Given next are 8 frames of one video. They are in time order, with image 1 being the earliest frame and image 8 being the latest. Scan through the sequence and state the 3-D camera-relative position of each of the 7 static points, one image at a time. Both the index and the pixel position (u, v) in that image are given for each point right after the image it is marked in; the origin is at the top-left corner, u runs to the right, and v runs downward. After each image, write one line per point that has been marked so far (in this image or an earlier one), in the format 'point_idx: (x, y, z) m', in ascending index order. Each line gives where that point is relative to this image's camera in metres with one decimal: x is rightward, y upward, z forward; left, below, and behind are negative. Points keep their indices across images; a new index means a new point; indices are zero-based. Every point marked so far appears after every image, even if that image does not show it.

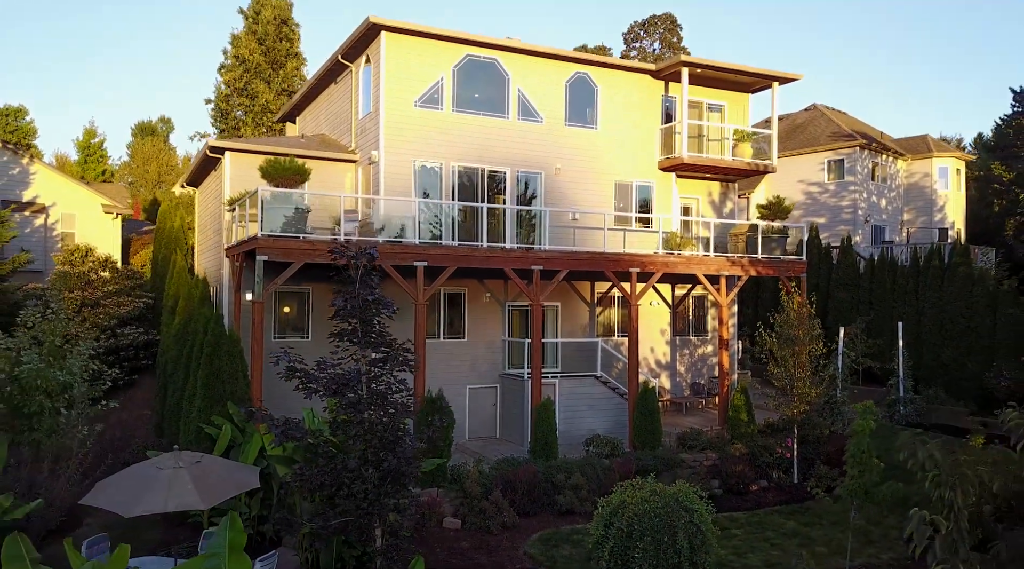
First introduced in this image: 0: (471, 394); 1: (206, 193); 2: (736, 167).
0: (-0.9, -2.2, +17.5) m
1: (-7.3, +2.2, +20.0) m
2: (+5.4, +2.8, +20.1) m
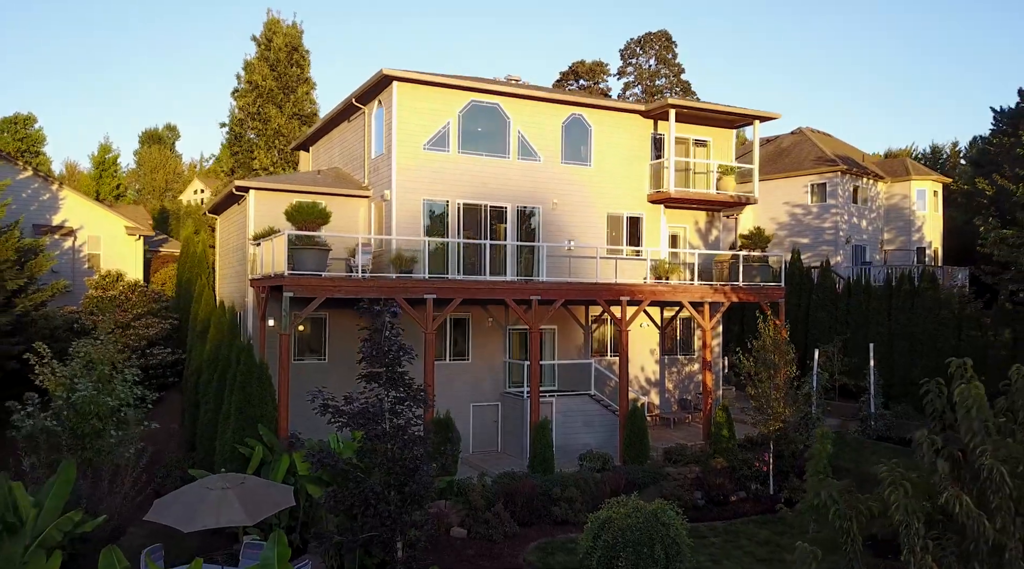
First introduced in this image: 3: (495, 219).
0: (-0.9, -2.8, +19.0) m
1: (-7.2, +1.6, +21.6) m
2: (+5.4, +2.2, +21.6) m
3: (-0.4, +1.6, +19.7) m
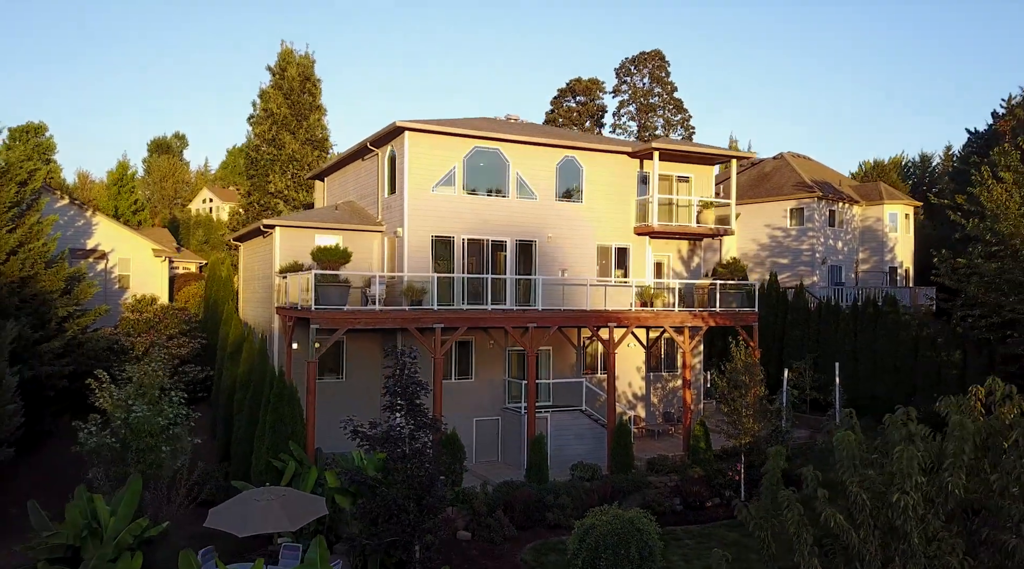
0: (-0.9, -3.5, +21.2) m
1: (-7.3, +0.9, +23.7) m
2: (+5.4, +1.5, +23.8) m
3: (-0.4, +0.9, +21.9) m
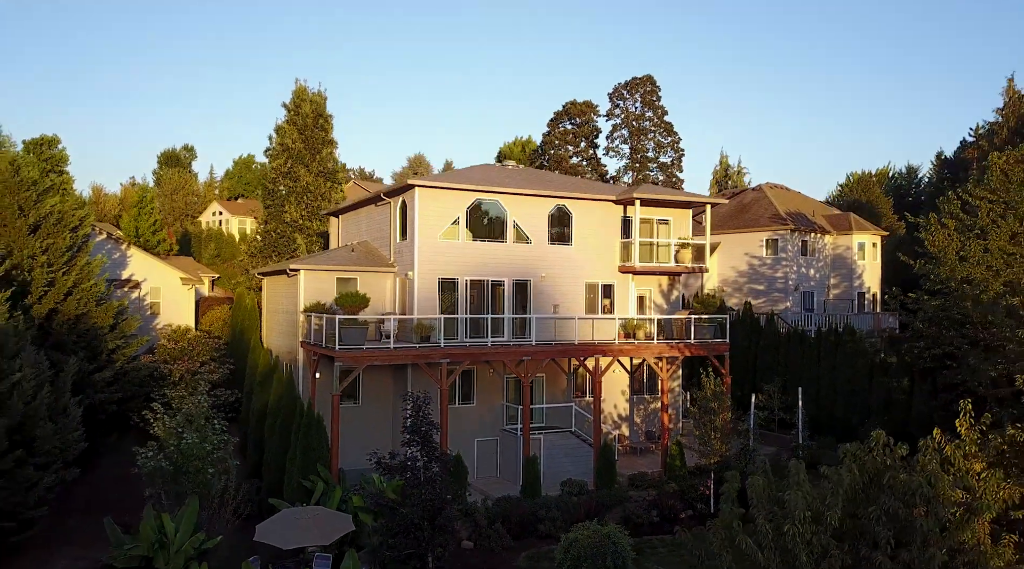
0: (-1.0, -4.6, +23.9) m
1: (-7.4, -0.1, +26.4) m
2: (+5.3, +0.5, +26.5) m
3: (-0.5, -0.1, +24.6) m
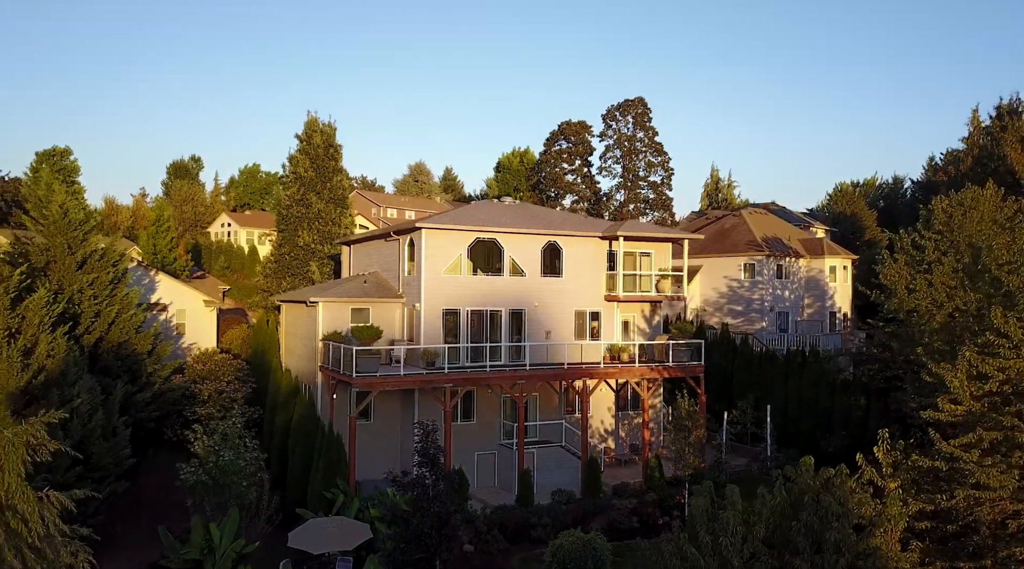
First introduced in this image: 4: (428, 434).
0: (-1.1, -5.5, +26.7) m
1: (-7.5, -1.0, +29.2) m
2: (+5.2, -0.5, +29.3) m
3: (-0.6, -1.1, +27.4) m
4: (-2.0, -3.7, +20.2) m
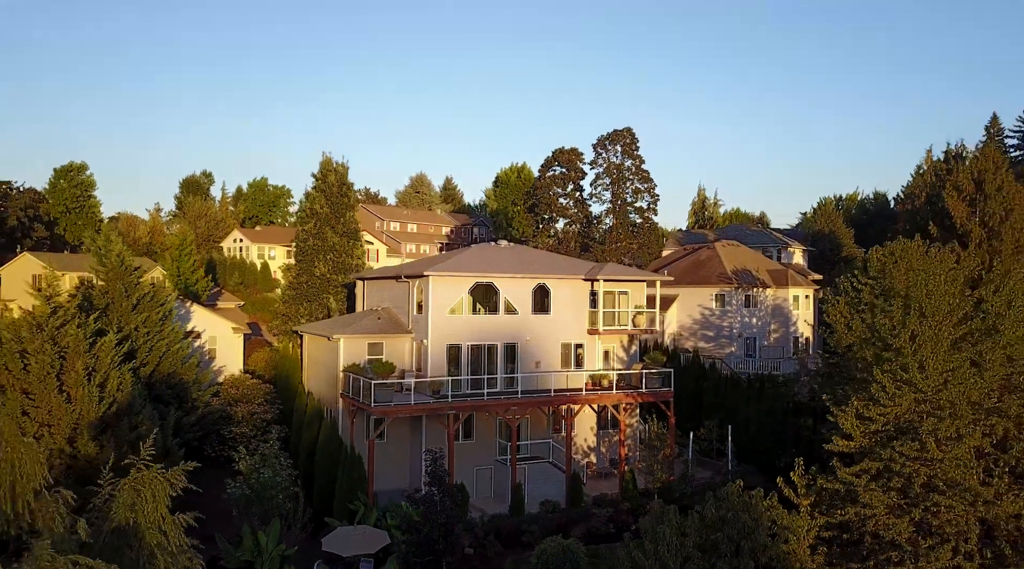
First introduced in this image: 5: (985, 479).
0: (-1.3, -6.9, +30.9) m
1: (-7.7, -2.4, +33.4) m
2: (+5.0, -1.9, +33.5) m
3: (-0.8, -2.5, +31.6) m
4: (-2.2, -5.1, +24.5) m
5: (+10.4, -4.3, +18.5) m
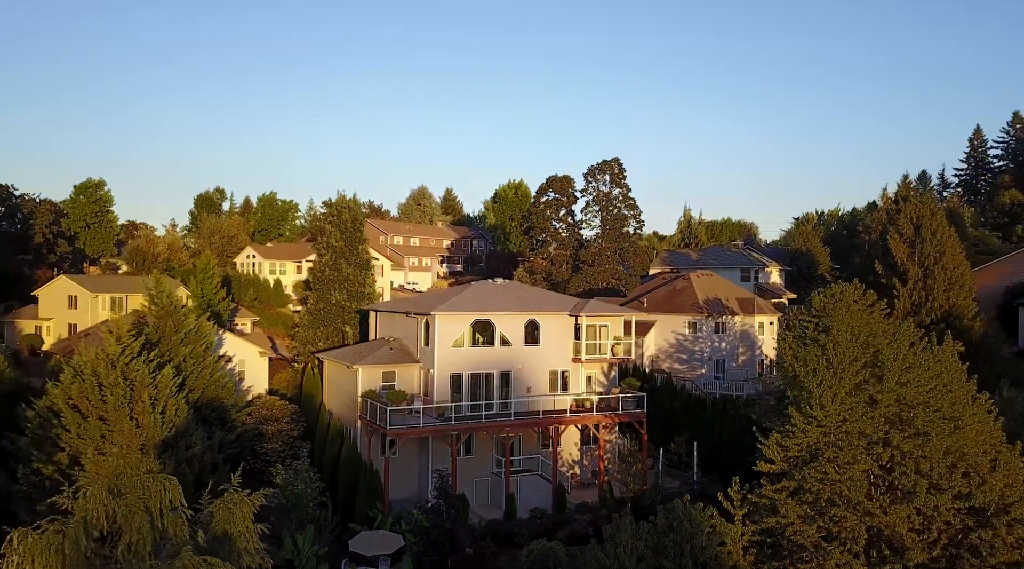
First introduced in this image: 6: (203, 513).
0: (-1.6, -8.5, +36.0) m
1: (-7.9, -4.0, +38.4) m
2: (+4.7, -3.5, +38.5) m
3: (-1.0, -4.1, +36.6) m
4: (-2.5, -6.7, +29.5) m
5: (+10.2, -5.9, +23.5) m
6: (-6.9, -5.1, +18.7) m
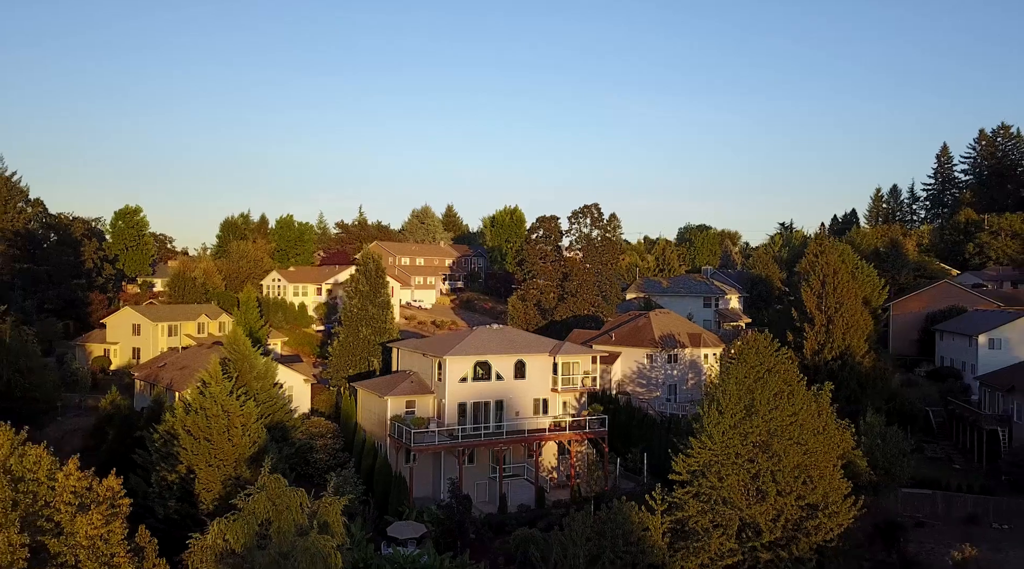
0: (-2.0, -11.3, +47.3) m
1: (-8.4, -6.8, +49.7) m
2: (+4.3, -6.2, +49.9) m
3: (-1.5, -6.9, +47.9) m
4: (-2.9, -9.6, +40.8) m
5: (+9.8, -8.8, +34.9) m
6: (-7.3, -8.1, +30.0) m
